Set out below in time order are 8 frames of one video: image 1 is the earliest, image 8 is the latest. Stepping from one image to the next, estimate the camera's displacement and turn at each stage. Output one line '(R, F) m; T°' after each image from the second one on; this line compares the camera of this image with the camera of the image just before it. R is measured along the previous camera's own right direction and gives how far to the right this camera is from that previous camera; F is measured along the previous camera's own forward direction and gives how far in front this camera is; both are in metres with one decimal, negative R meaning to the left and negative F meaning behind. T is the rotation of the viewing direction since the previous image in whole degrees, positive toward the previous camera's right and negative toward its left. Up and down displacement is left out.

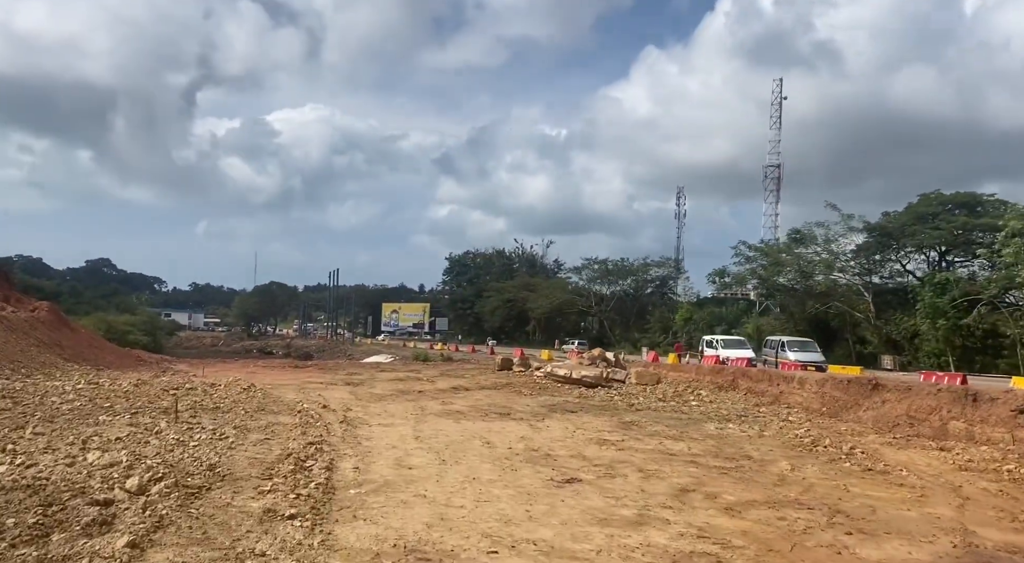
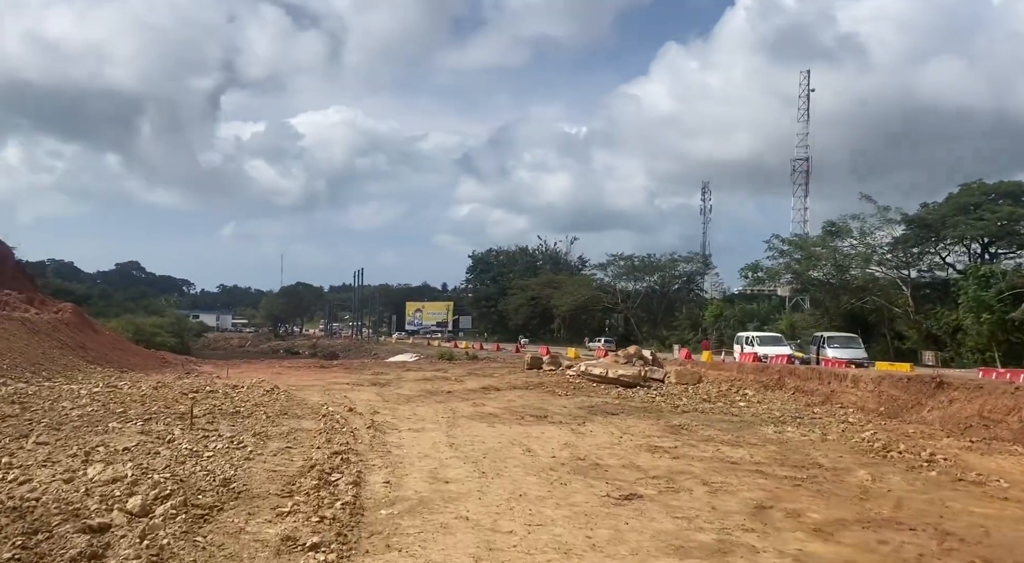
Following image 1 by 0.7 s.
(-0.3, +1.0) m; -2°
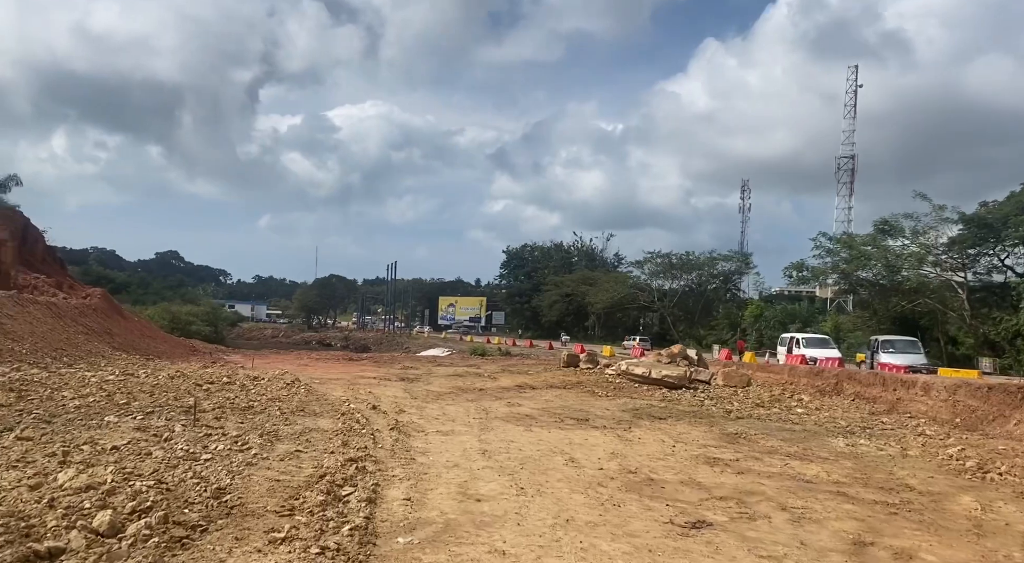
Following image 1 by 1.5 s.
(-0.1, +1.2) m; -3°
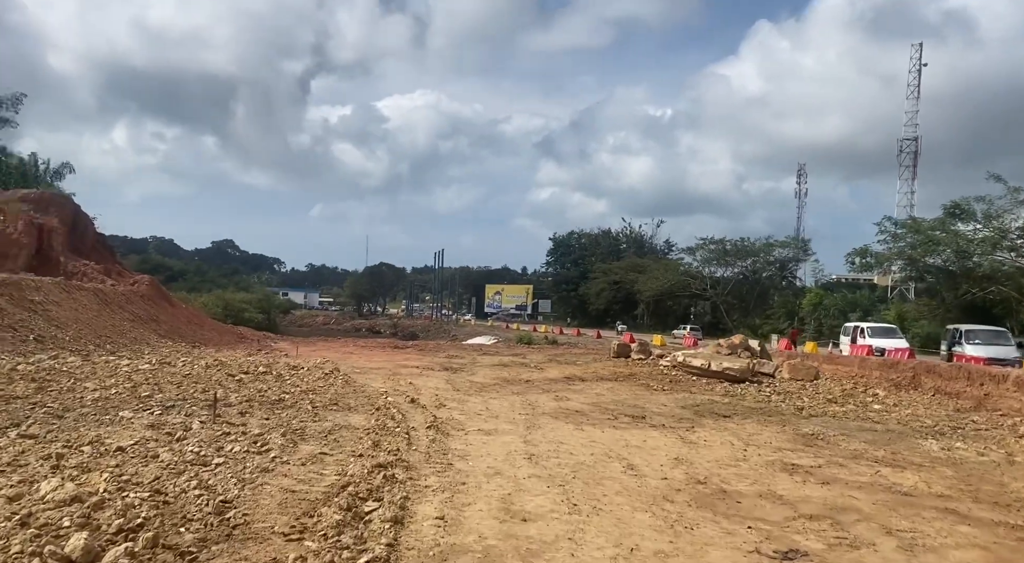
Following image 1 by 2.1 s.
(0.0, +1.0) m; -4°
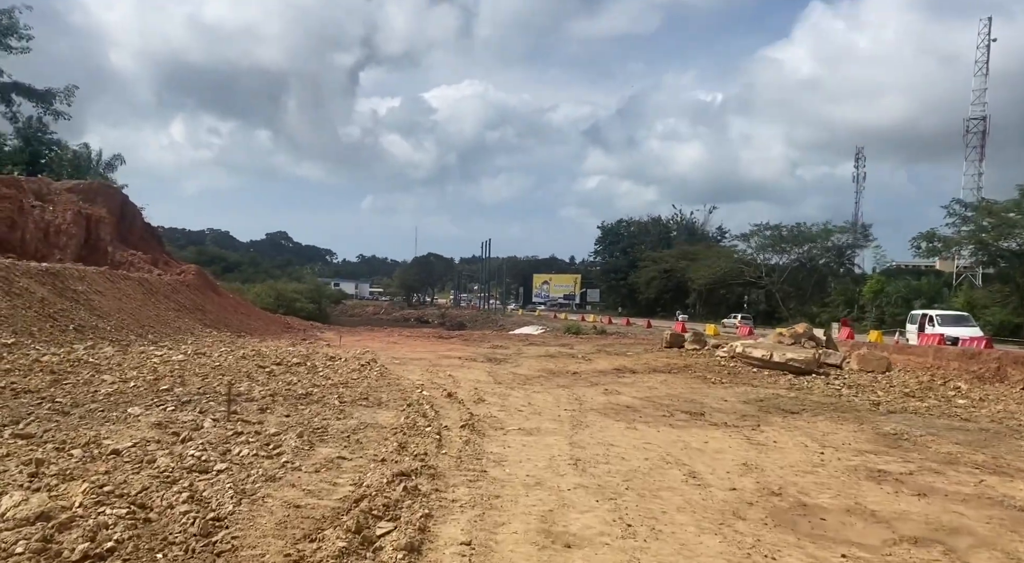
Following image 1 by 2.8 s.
(0.0, +0.9) m; -4°
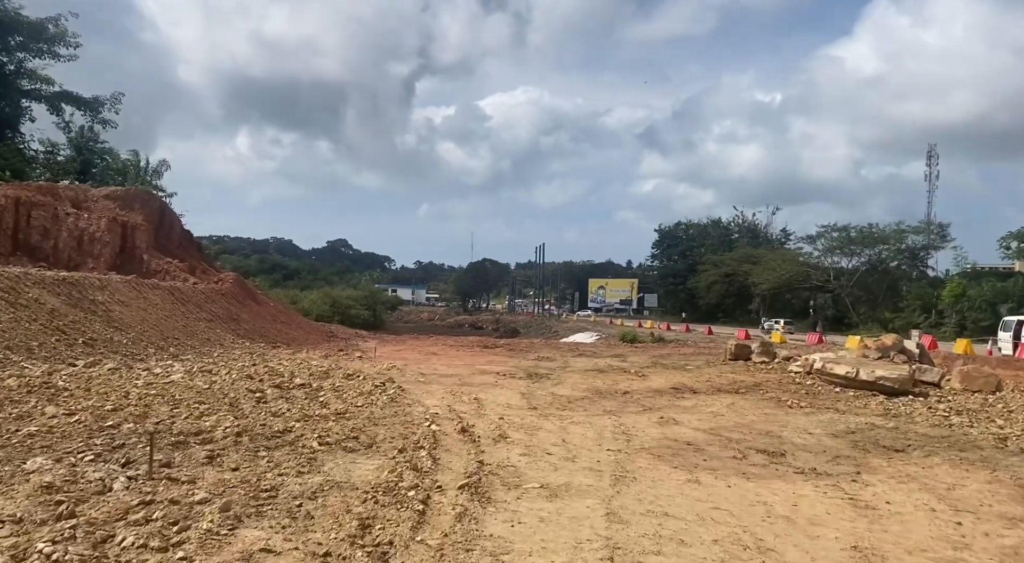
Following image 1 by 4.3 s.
(+0.3, +1.9) m; -5°
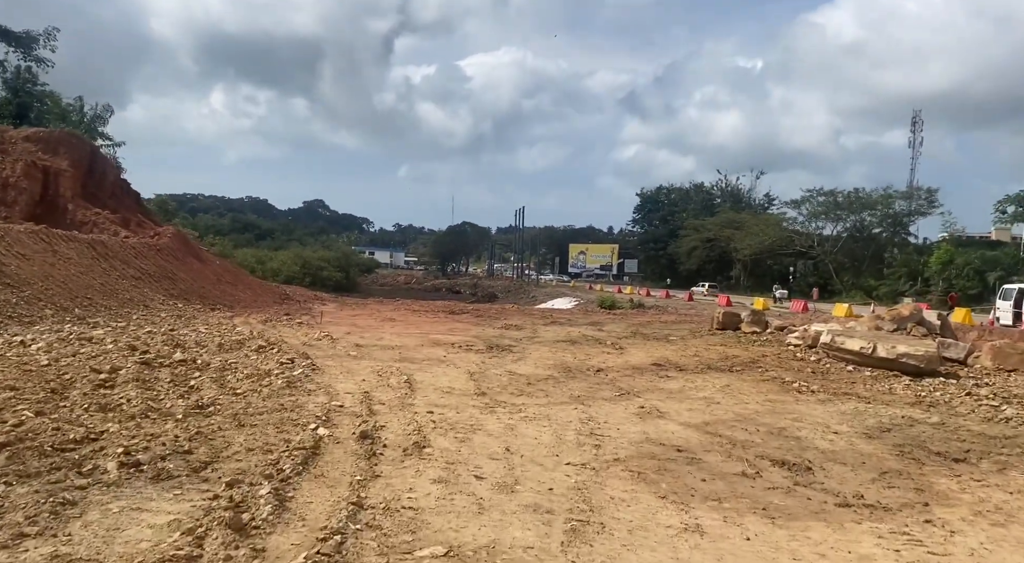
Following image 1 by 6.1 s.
(+0.5, +2.4) m; +2°
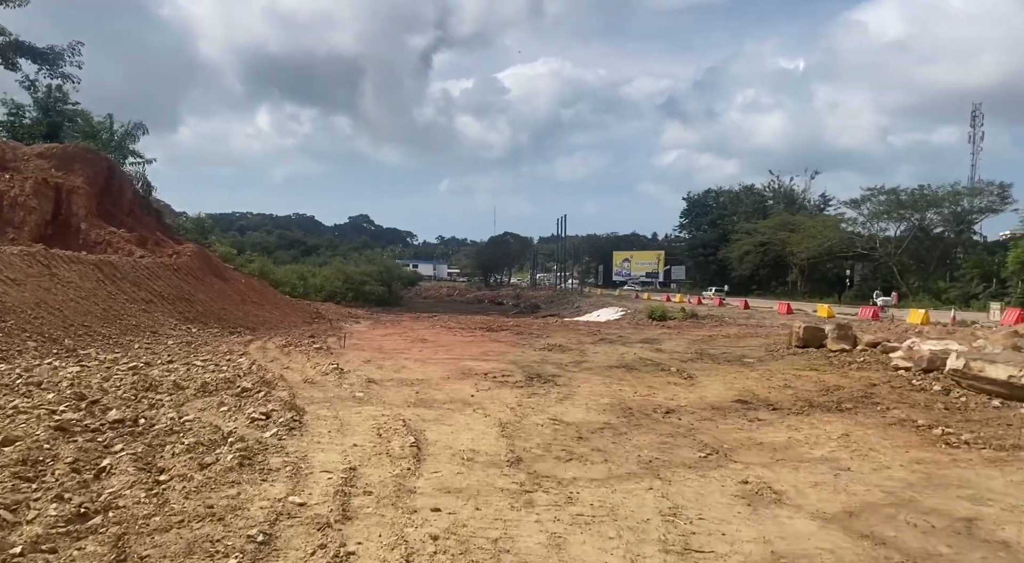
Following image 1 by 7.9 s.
(0.0, +2.3) m; -4°
